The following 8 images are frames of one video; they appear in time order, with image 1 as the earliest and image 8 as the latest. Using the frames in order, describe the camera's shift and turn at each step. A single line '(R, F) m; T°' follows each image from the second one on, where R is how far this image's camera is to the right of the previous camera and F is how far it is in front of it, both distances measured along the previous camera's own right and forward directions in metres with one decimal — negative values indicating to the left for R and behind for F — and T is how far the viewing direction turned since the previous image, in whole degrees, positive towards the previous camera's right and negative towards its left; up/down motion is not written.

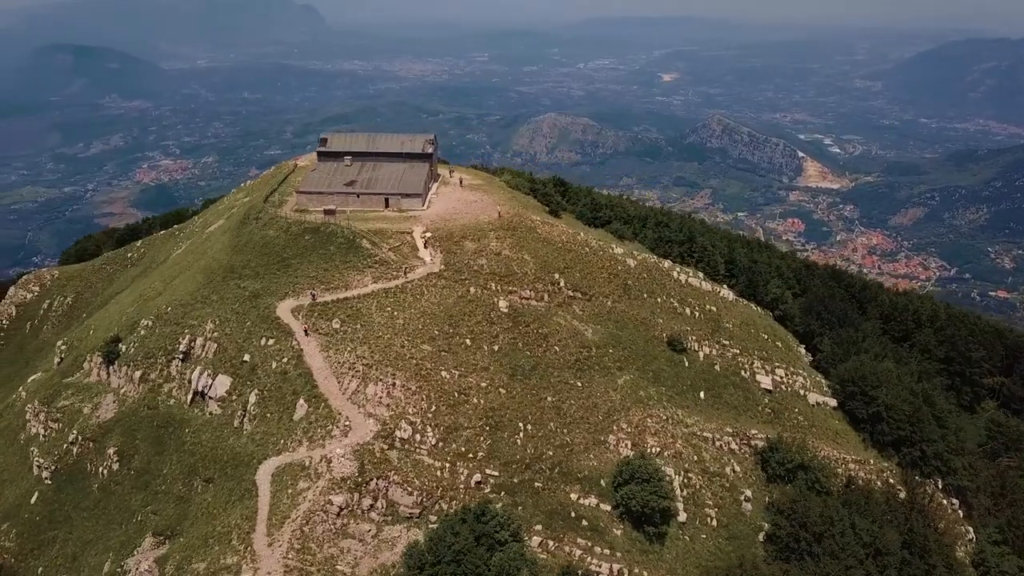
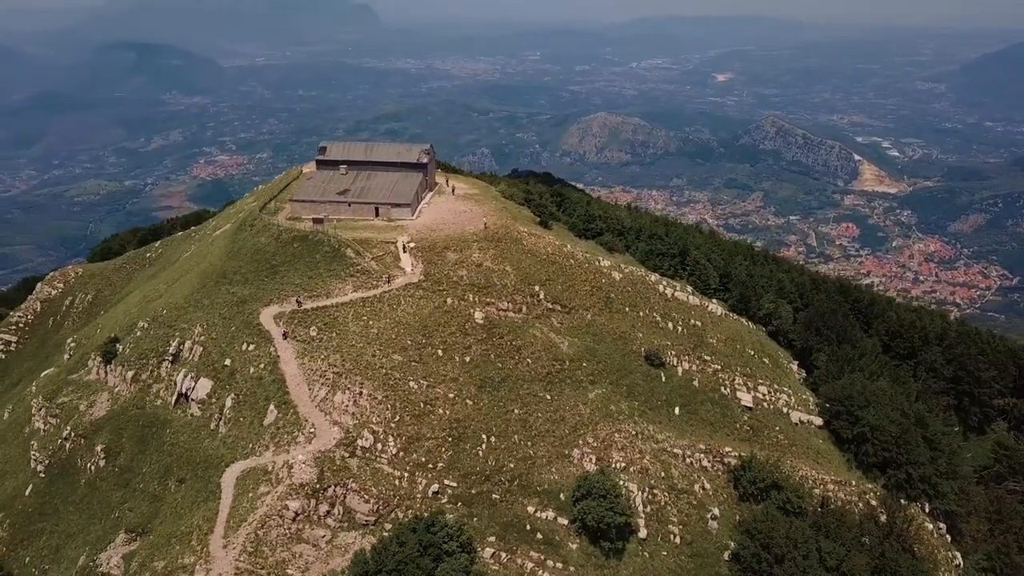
(+3.7, -0.4) m; -3°
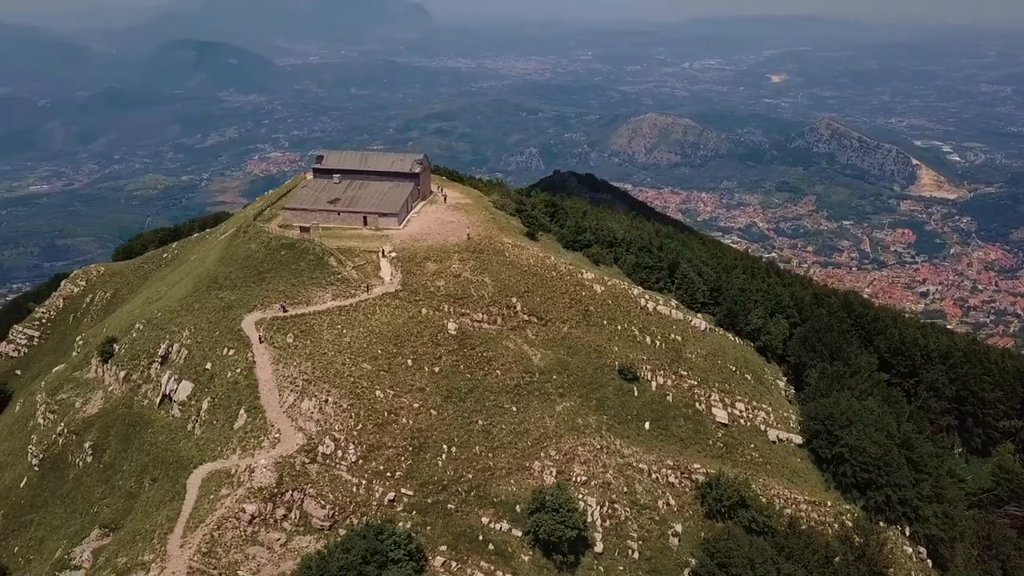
(+3.9, -0.5) m; -3°
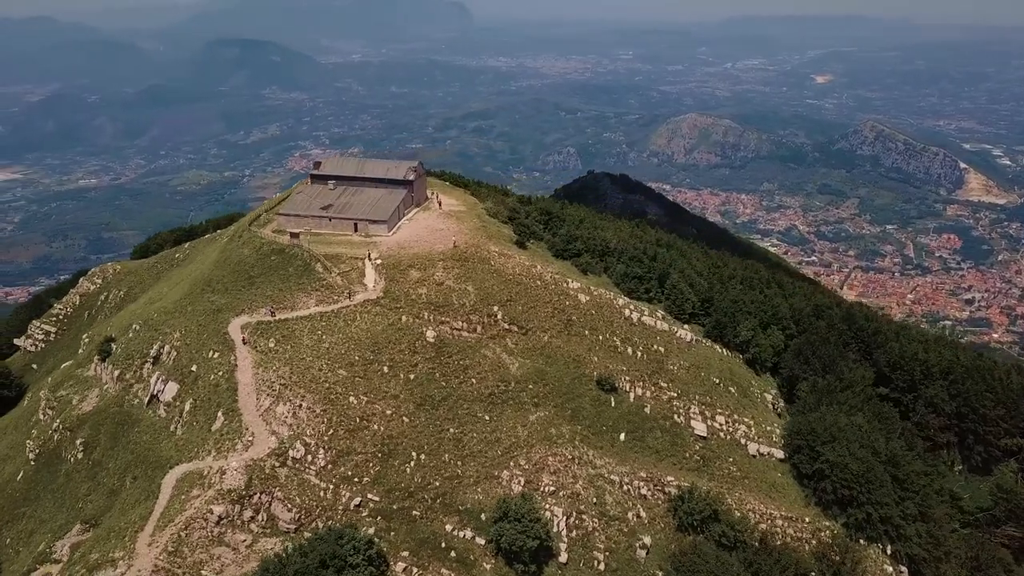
(+3.1, -0.4) m; -2°
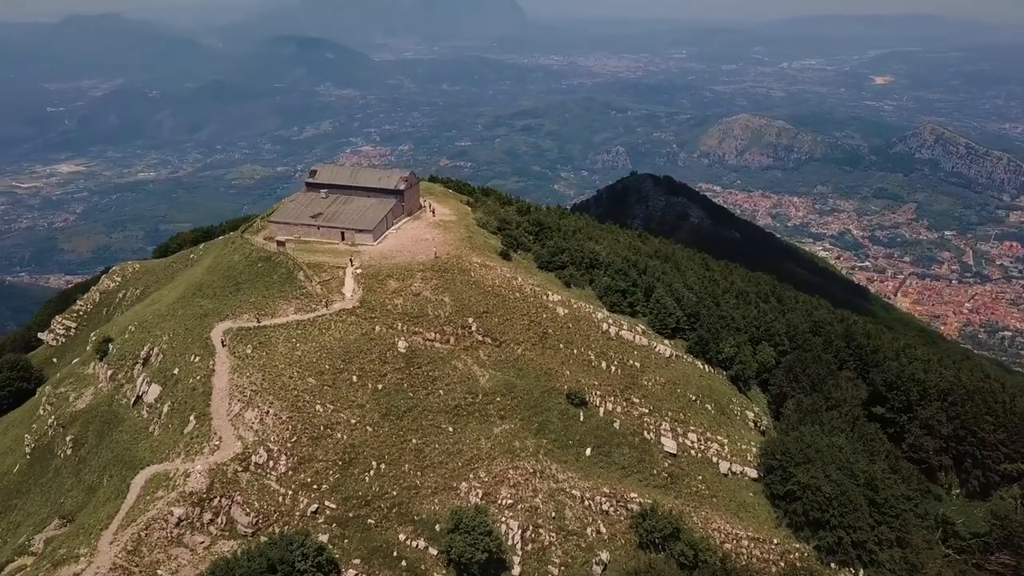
(+4.1, -0.4) m; -3°
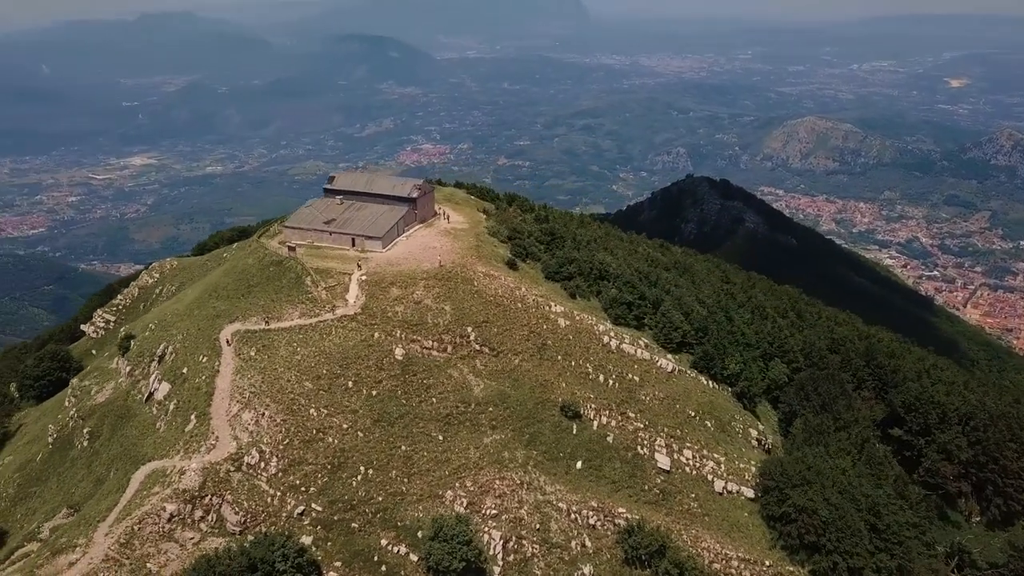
(+3.2, -0.3) m; -4°
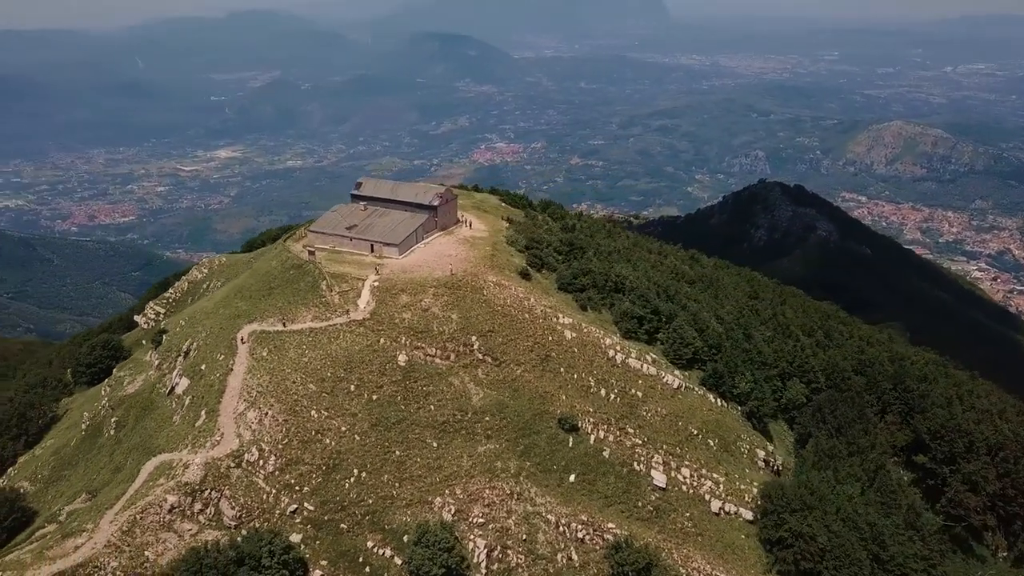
(+3.8, -0.4) m; -5°
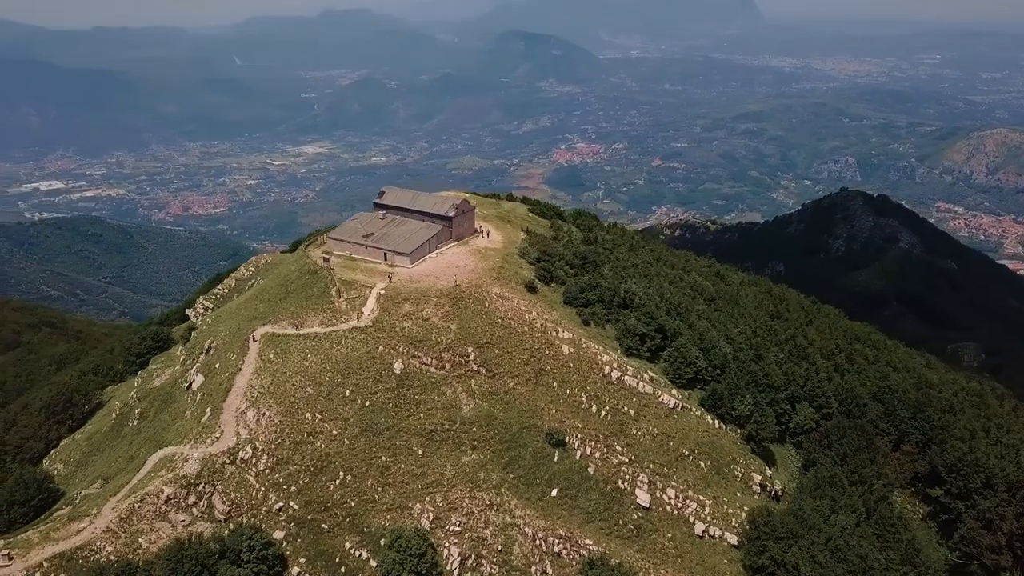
(+4.7, -0.6) m; -5°
